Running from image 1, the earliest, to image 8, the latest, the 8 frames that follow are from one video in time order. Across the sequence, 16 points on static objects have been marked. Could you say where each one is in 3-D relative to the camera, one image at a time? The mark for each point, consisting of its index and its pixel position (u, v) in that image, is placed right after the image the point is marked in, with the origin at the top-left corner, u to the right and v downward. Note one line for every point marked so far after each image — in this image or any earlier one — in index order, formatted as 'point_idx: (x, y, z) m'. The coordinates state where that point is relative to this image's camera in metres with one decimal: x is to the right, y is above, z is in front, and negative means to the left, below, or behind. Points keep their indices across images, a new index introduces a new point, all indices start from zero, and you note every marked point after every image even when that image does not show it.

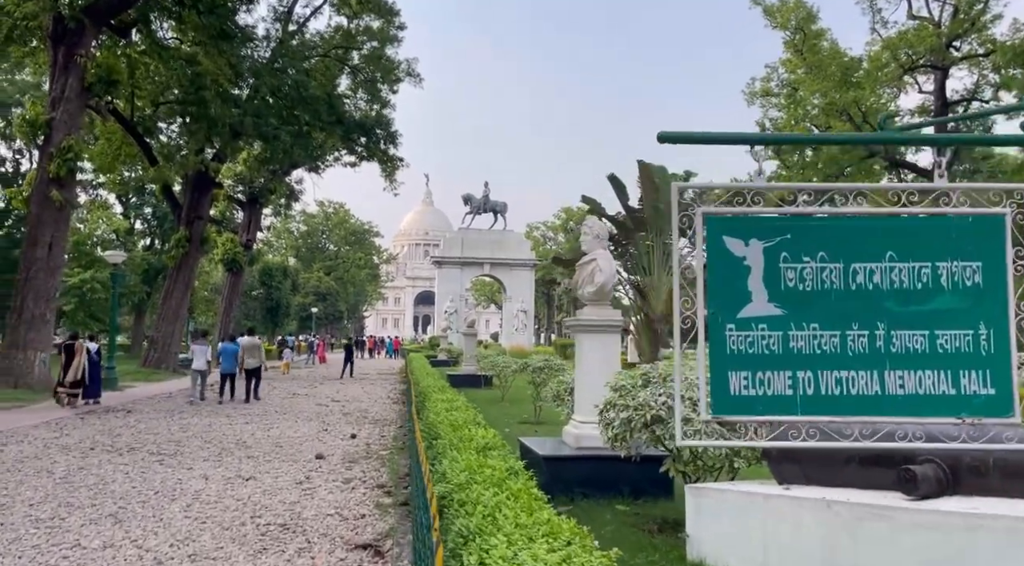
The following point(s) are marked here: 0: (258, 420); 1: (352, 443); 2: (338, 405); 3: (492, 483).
0: (-5.0, -2.7, +13.2) m
1: (-2.3, -2.4, +9.9) m
2: (-4.2, -2.9, +16.1) m
3: (-0.1, -1.2, +3.9) m
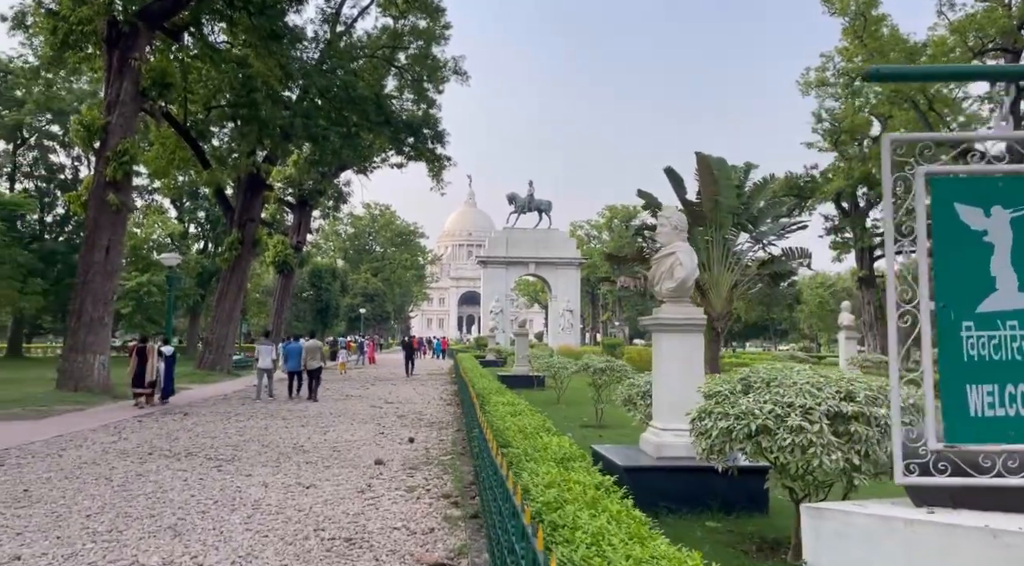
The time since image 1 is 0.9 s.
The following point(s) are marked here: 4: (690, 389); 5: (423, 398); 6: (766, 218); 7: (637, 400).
0: (-3.9, -2.7, +13.0) m
1: (-1.4, -2.4, +9.6) m
2: (-2.9, -2.9, +15.9) m
3: (+0.4, -1.1, +3.4) m
4: (+1.5, -0.9, +5.6) m
5: (-2.3, -3.1, +17.9) m
6: (+6.3, +1.6, +16.5) m
7: (+1.3, -1.3, +7.0) m
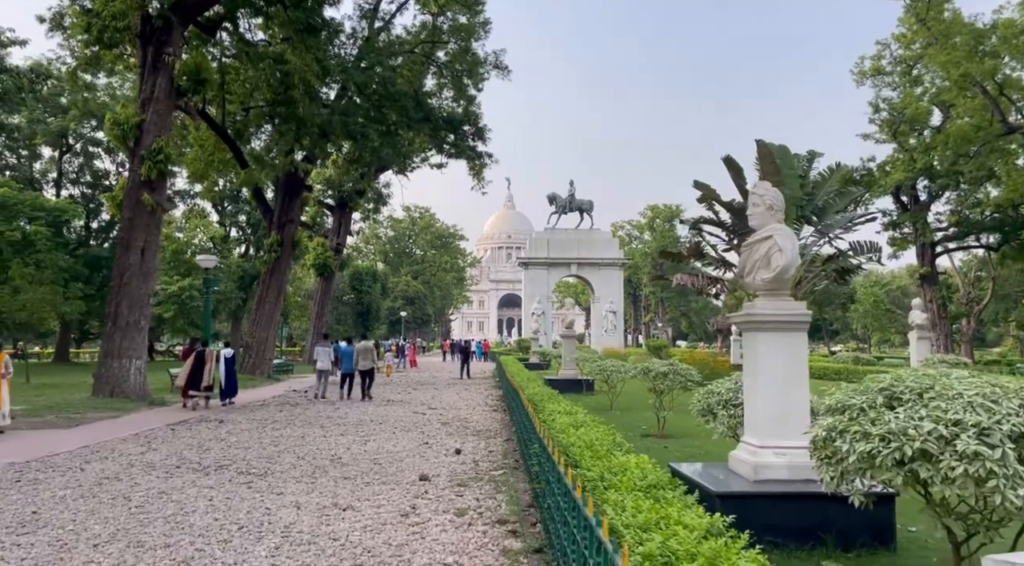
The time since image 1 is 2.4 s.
0: (-3.0, -2.7, +12.3) m
1: (-0.7, -2.3, +8.8) m
2: (-1.8, -2.9, +15.2) m
3: (+0.7, -1.1, +2.6) m
4: (+2.0, -0.9, +4.7) m
5: (-1.1, -3.1, +17.2) m
6: (+7.4, +1.7, +15.2) m
7: (+1.9, -1.2, +6.1) m
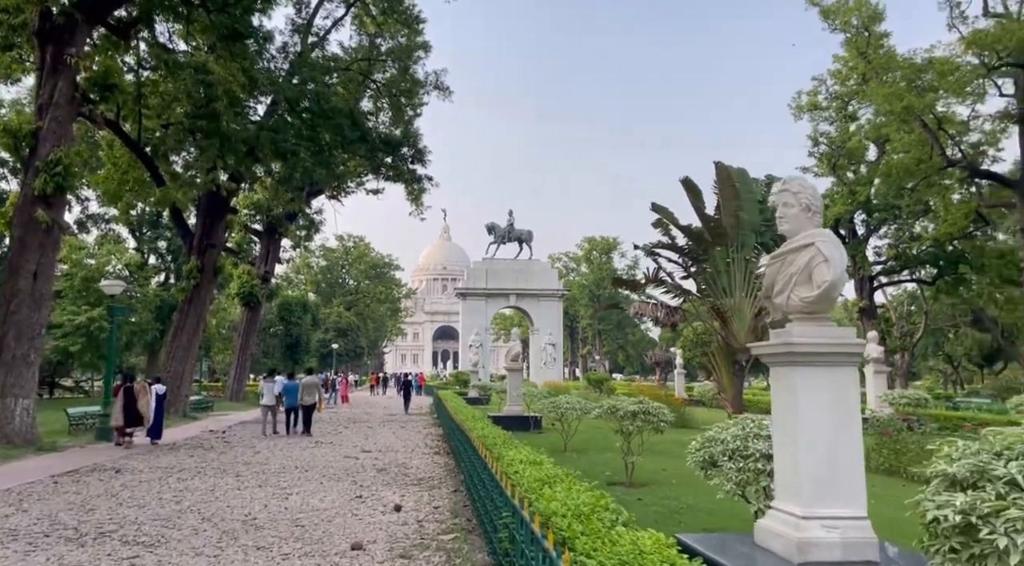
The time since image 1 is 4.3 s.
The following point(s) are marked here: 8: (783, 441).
0: (-3.9, -3.2, +10.7) m
1: (-1.2, -2.6, +7.4) m
2: (-2.9, -3.5, +13.6) m
3: (+0.8, -1.1, +1.4) m
4: (+1.8, -1.0, +3.6) m
5: (-2.5, -3.8, +15.6) m
6: (+6.2, +1.1, +14.8) m
7: (+1.6, -1.4, +5.0) m
8: (+1.6, -0.9, +3.8) m
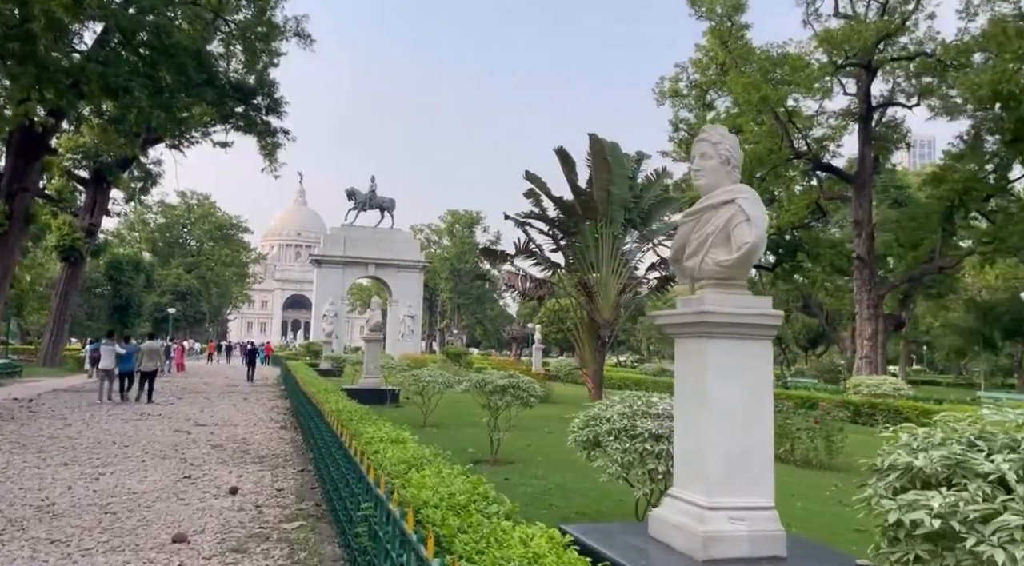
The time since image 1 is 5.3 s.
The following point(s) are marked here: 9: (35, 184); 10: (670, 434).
0: (-5.9, -2.4, +9.1) m
1: (-2.6, -2.2, +6.4) m
2: (-5.7, -2.7, +12.1) m
3: (+0.7, -0.9, +0.9) m
4: (+1.2, -0.8, +3.3) m
5: (-5.6, -2.9, +14.2) m
6: (+3.3, +1.5, +15.0) m
7: (+0.7, -1.1, +4.6) m
8: (+0.9, -0.7, +3.4) m
9: (-13.6, +2.9, +18.5) m
10: (+1.0, -1.0, +4.4) m
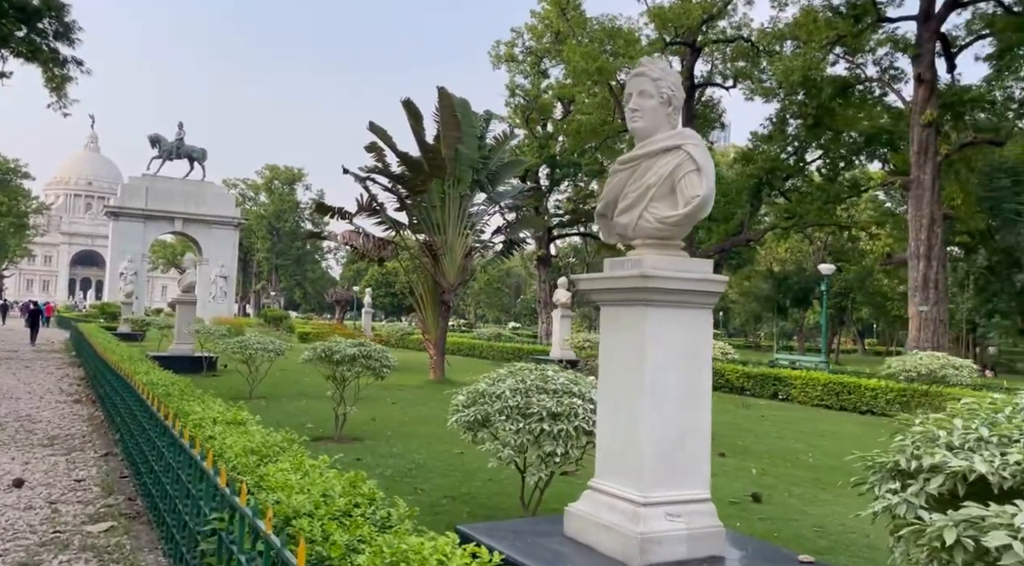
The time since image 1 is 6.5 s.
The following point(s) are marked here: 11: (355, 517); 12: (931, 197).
0: (-7.6, -1.8, +6.7) m
1: (-3.8, -1.7, +5.0) m
2: (-8.2, -1.9, +9.7) m
3: (+0.9, -0.9, +0.5) m
4: (+0.8, -0.6, +2.9) m
5: (-8.7, -2.0, +11.8) m
6: (-0.2, +2.3, +14.7) m
7: (-0.1, -0.9, +4.1) m
8: (+0.5, -0.5, +3.0) m
9: (-17.3, +4.2, +13.6) m
10: (+0.3, -0.8, +4.0) m
11: (-0.7, -0.9, +2.7) m
12: (+9.7, +2.0, +15.5) m
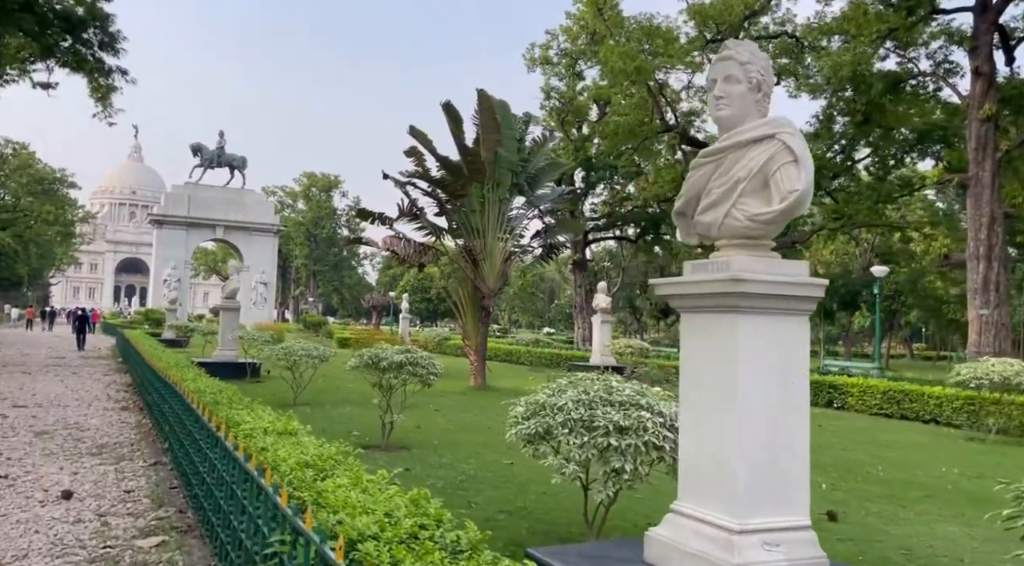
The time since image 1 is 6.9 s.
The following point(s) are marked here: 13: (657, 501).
0: (-7.1, -1.9, +6.9) m
1: (-3.4, -1.8, +5.0) m
2: (-7.5, -2.0, +9.9) m
3: (+1.1, -0.9, +0.2) m
4: (+1.1, -0.6, +2.6) m
5: (-7.9, -2.1, +12.0) m
6: (+0.7, +2.2, +14.5) m
7: (+0.3, -0.9, +3.8) m
8: (+0.8, -0.6, +2.7) m
9: (-16.5, +4.0, +14.2) m
10: (+0.7, -0.8, +3.7) m
11: (-0.3, -1.0, +2.5) m
12: (+10.6, +2.0, +14.8) m
13: (+1.2, -1.8, +5.5) m
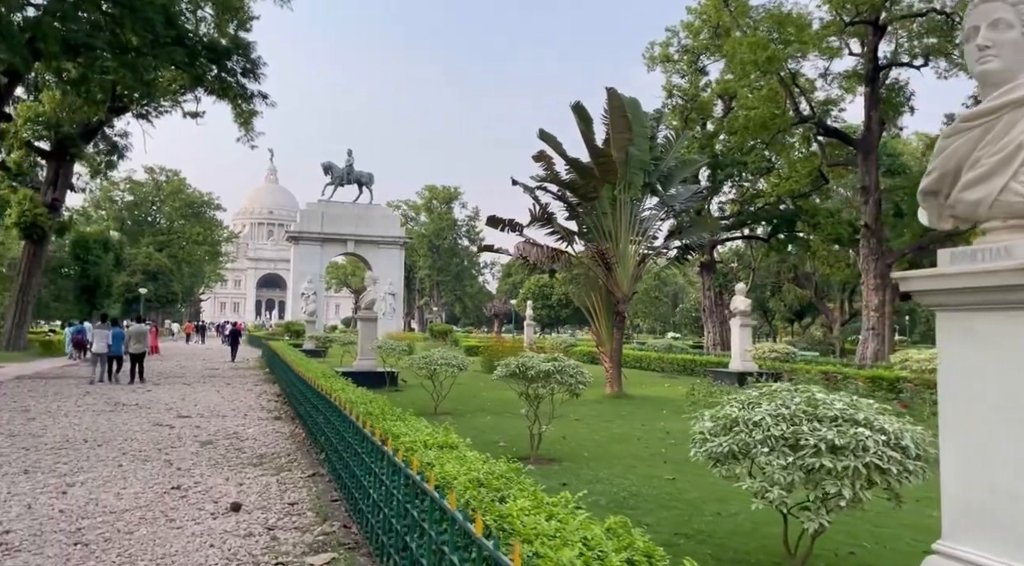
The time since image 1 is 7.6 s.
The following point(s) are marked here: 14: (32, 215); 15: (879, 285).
0: (-5.5, -2.1, +7.7) m
1: (-2.1, -1.9, +5.1) m
2: (-5.3, -2.3, +10.7) m
3: (+1.4, -0.8, -0.3) m
4: (+1.8, -0.6, +2.1) m
5: (-5.4, -2.4, +12.8) m
6: (+3.5, +2.2, +13.8) m
7: (+1.3, -0.9, +3.4) m
8: (+1.6, -0.5, +2.2) m
9: (-13.5, +3.4, +16.6) m
10: (+1.7, -0.8, +3.2) m
11: (+0.4, -1.0, +2.2) m
12: (+13.3, +2.2, +12.4) m
13: (+2.5, -1.8, +4.9) m
14: (-15.3, +2.1, +20.6) m
15: (+10.7, 0.0, +19.2) m
